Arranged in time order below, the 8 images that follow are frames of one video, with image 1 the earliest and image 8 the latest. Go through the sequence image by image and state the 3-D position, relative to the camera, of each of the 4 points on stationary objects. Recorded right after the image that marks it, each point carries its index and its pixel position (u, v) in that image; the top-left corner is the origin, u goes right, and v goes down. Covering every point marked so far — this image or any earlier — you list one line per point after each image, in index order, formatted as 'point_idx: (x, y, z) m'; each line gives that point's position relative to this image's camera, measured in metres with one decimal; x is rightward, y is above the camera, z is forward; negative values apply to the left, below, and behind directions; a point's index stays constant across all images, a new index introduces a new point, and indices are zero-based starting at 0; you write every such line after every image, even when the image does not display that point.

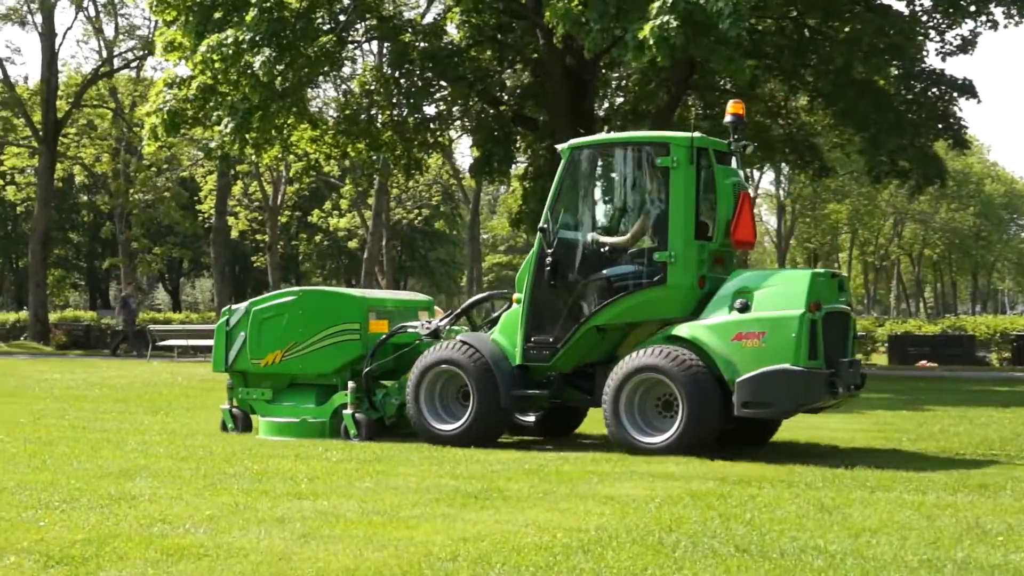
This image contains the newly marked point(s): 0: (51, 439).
0: (-4.2, -1.3, +12.4) m
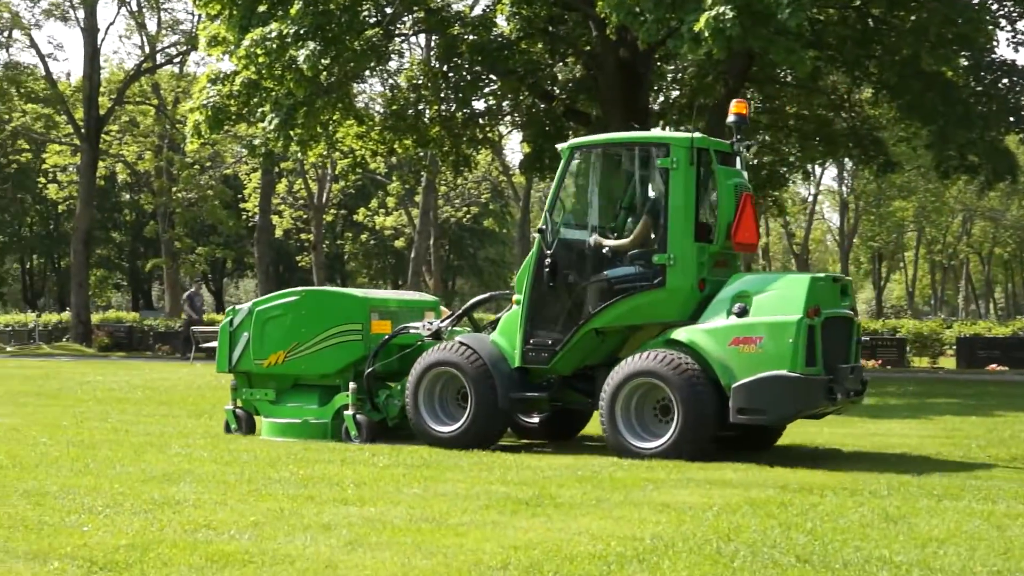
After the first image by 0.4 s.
0: (-3.8, -1.3, +12.1) m
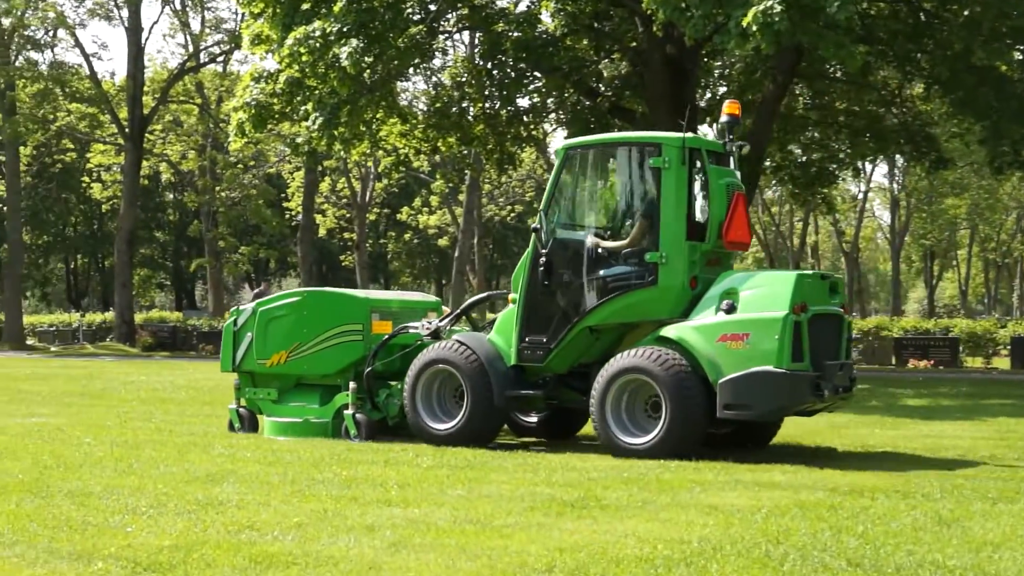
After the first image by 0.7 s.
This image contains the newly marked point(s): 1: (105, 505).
0: (-3.4, -1.3, +12.1) m
1: (-3.2, -1.7, +10.8) m
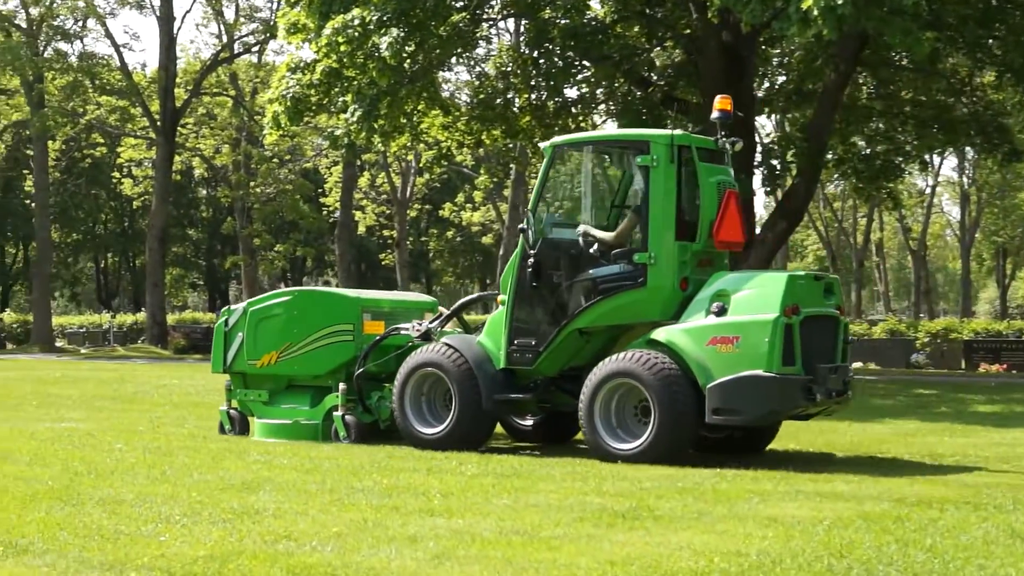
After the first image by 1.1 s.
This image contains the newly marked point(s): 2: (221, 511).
0: (-3.0, -1.3, +11.7) m
1: (-2.8, -1.7, +10.3) m
2: (-2.2, -1.7, +10.4) m
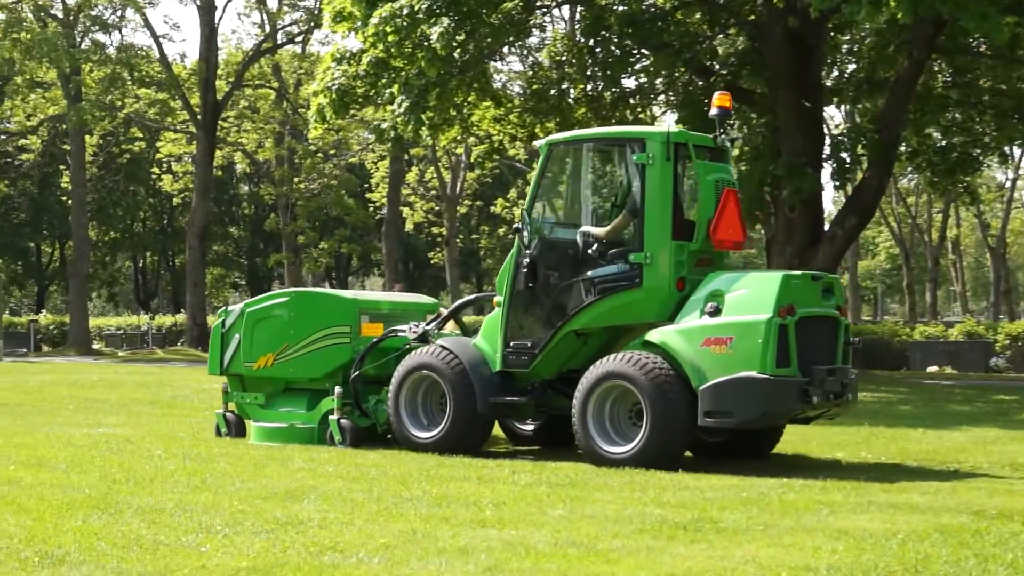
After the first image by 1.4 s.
0: (-2.5, -1.3, +11.2) m
1: (-2.4, -1.7, +9.9) m
2: (-1.8, -1.7, +9.9) m
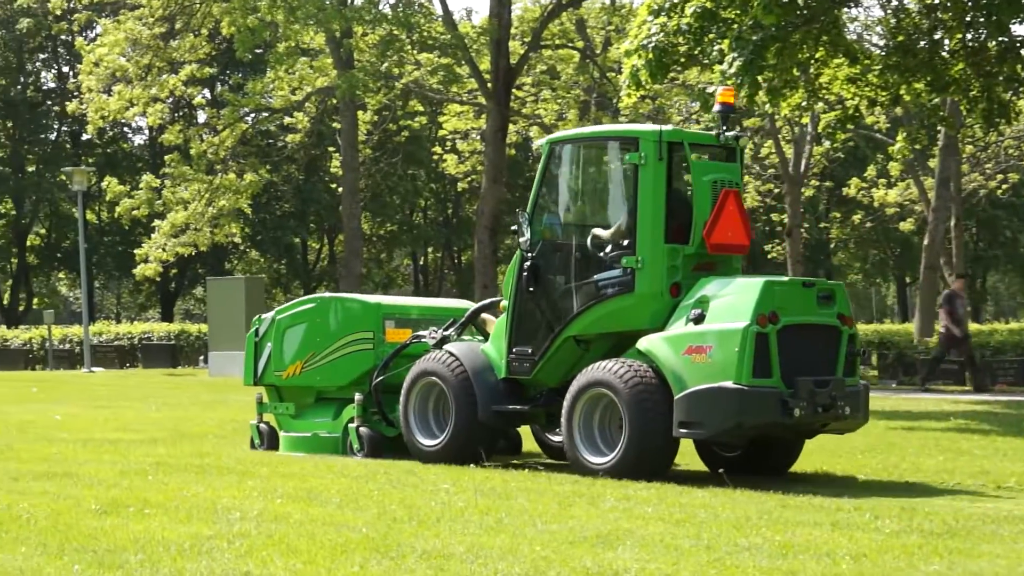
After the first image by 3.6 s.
0: (-0.1, -1.3, +9.5) m
1: (-0.2, -1.7, +8.2) m
2: (+0.4, -1.7, +8.2) m
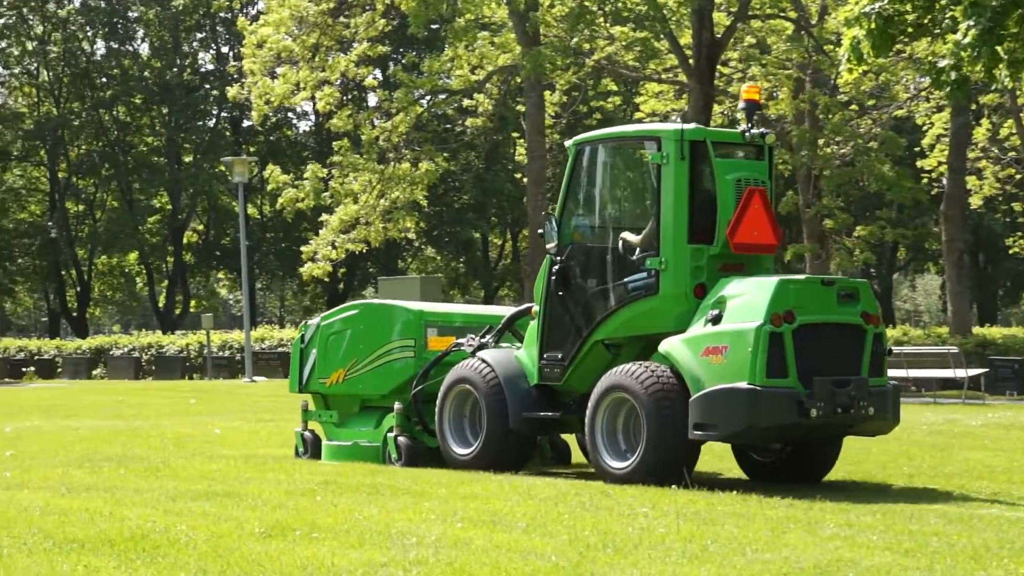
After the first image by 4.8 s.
0: (+1.1, -1.3, +8.6) m
1: (+0.9, -1.7, +7.3) m
2: (+1.5, -1.7, +7.2) m
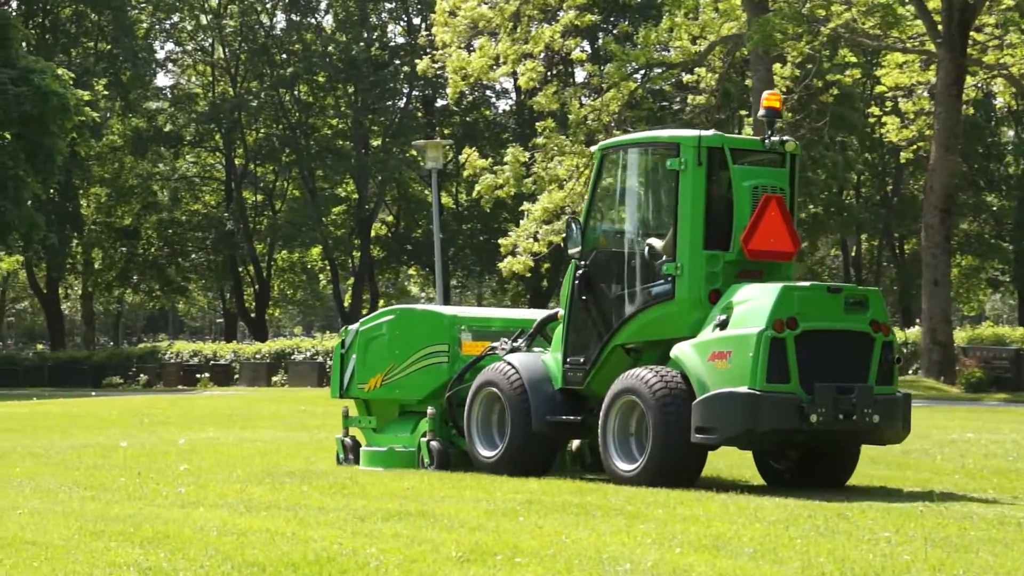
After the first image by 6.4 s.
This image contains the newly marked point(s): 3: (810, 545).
0: (+2.3, -1.3, +7.7) m
1: (+2.0, -1.7, +6.4) m
2: (+2.7, -1.7, +6.3) m
3: (+1.5, -1.3, +7.2) m
